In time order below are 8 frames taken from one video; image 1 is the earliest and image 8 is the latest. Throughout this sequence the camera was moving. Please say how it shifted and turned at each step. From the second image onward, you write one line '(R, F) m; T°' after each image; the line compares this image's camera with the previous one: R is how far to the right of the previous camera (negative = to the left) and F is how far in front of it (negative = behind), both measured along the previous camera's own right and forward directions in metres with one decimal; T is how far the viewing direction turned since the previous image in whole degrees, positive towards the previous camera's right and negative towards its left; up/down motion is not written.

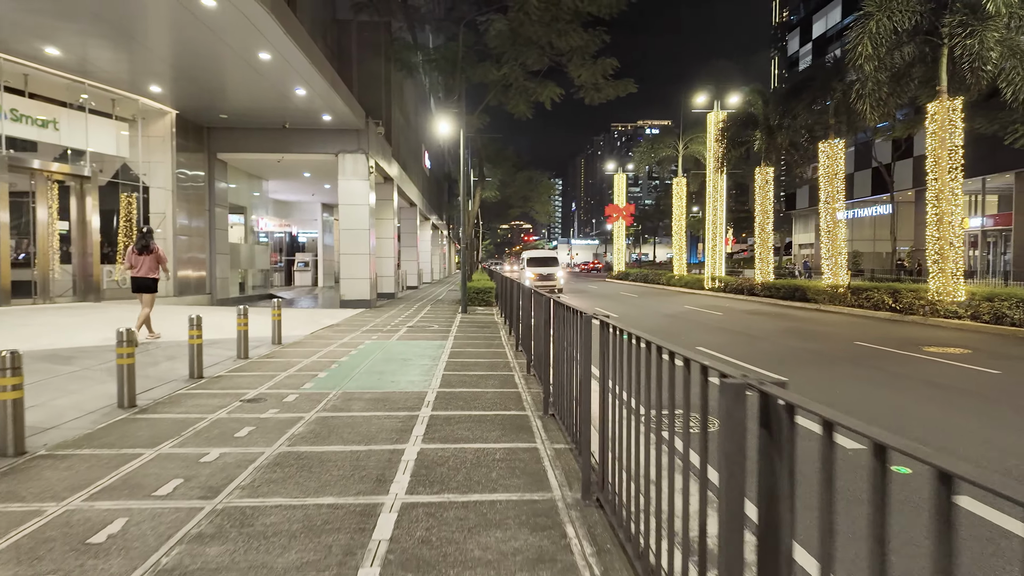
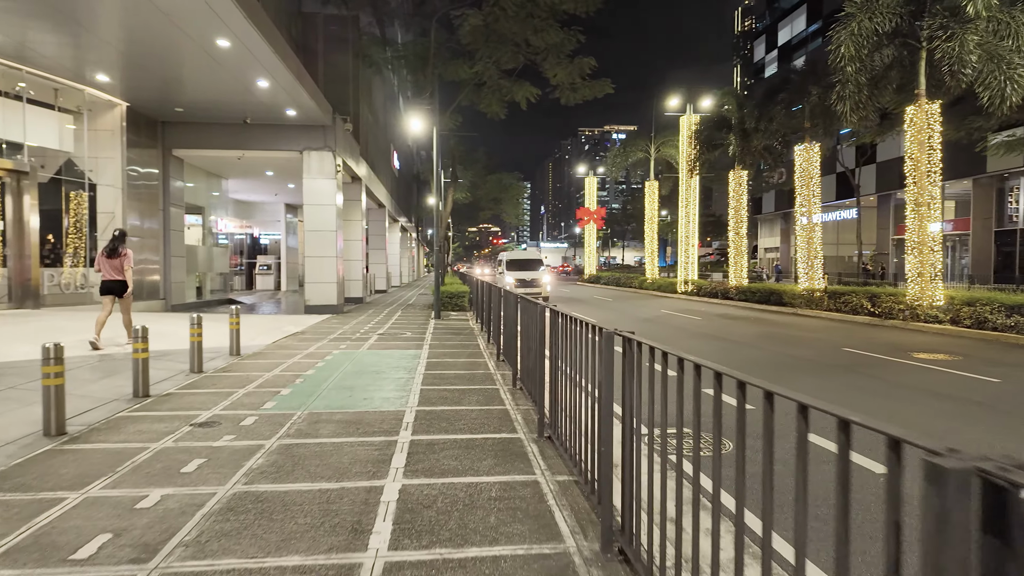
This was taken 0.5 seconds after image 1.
(-0.2, +0.6) m; +3°
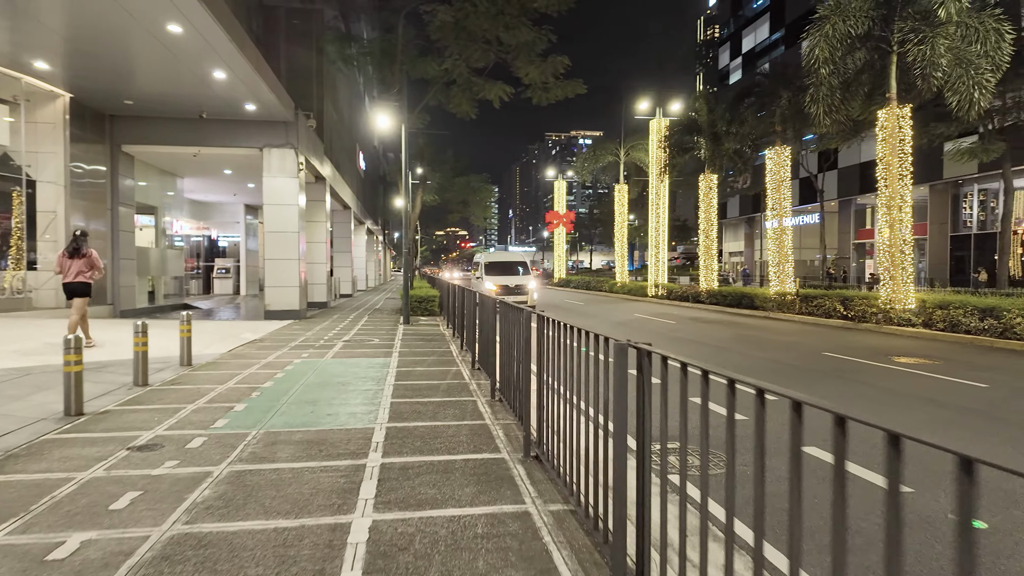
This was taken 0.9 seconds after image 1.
(-0.1, +0.5) m; +3°
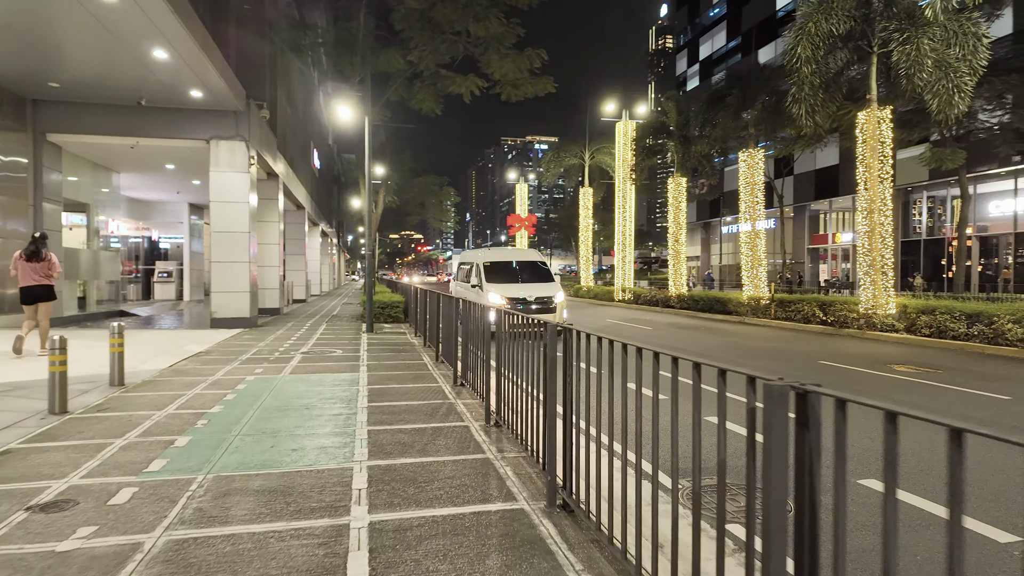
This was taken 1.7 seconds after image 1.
(-0.4, +0.9) m; +4°
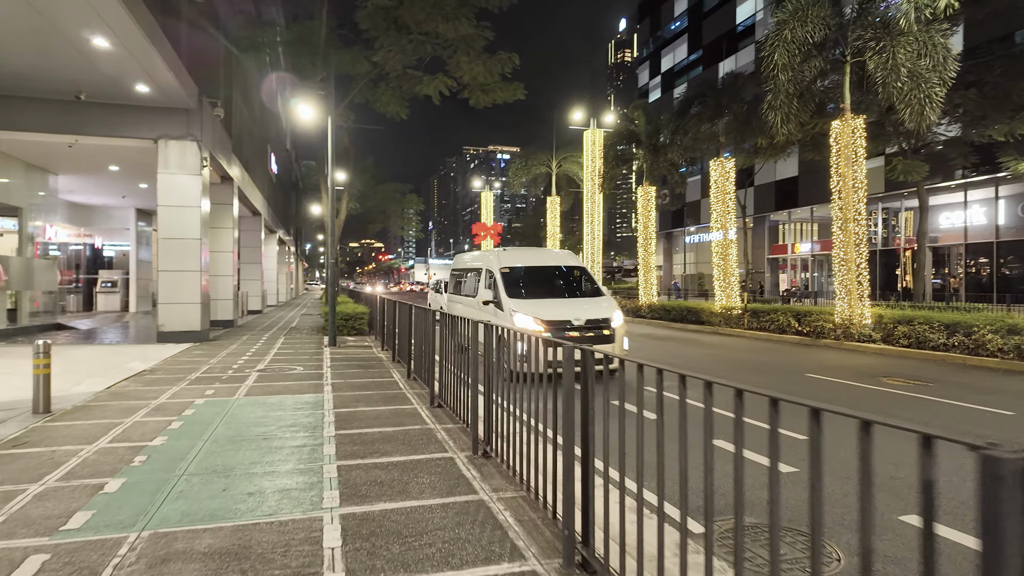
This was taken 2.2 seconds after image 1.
(-0.2, +0.6) m; +4°
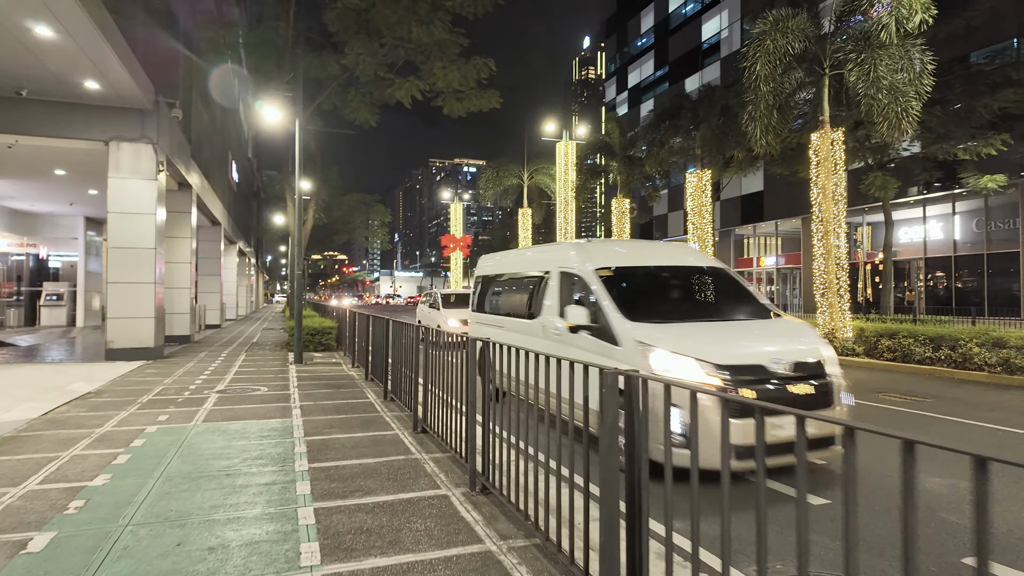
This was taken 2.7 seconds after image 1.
(-0.3, +0.6) m; +3°
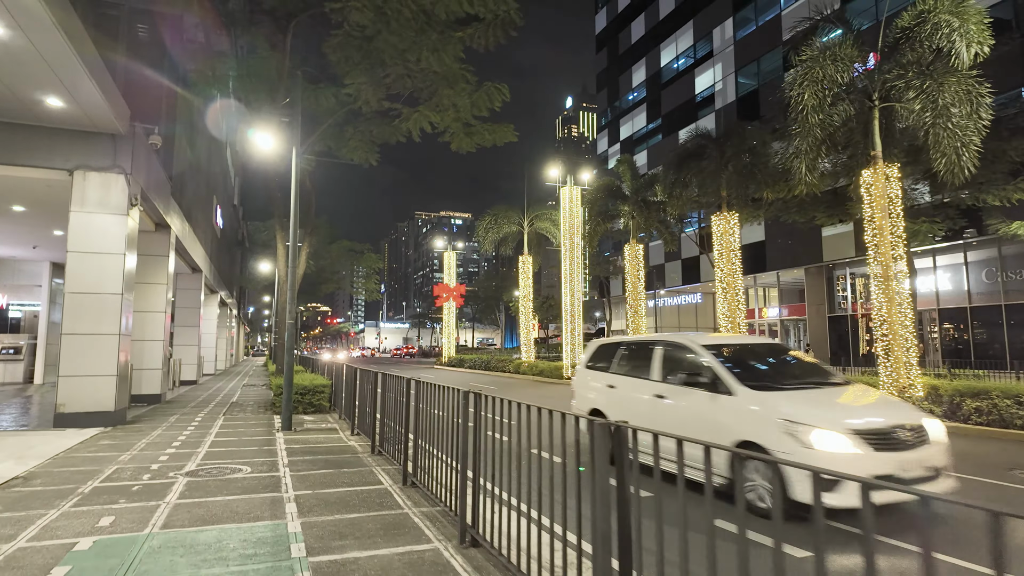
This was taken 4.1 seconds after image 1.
(-0.8, +1.7) m; +2°
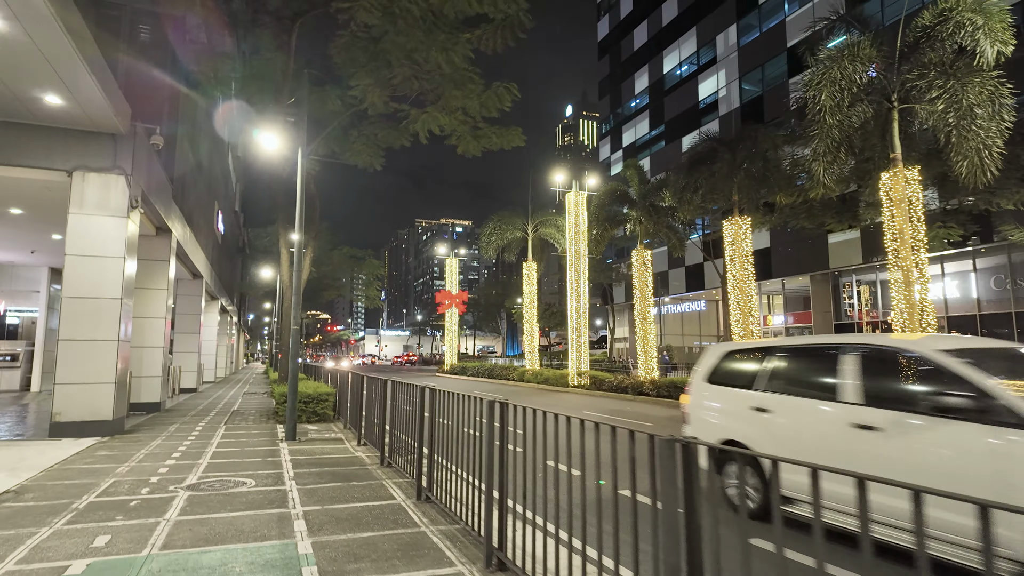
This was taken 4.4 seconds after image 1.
(-0.2, +0.3) m; 0°
